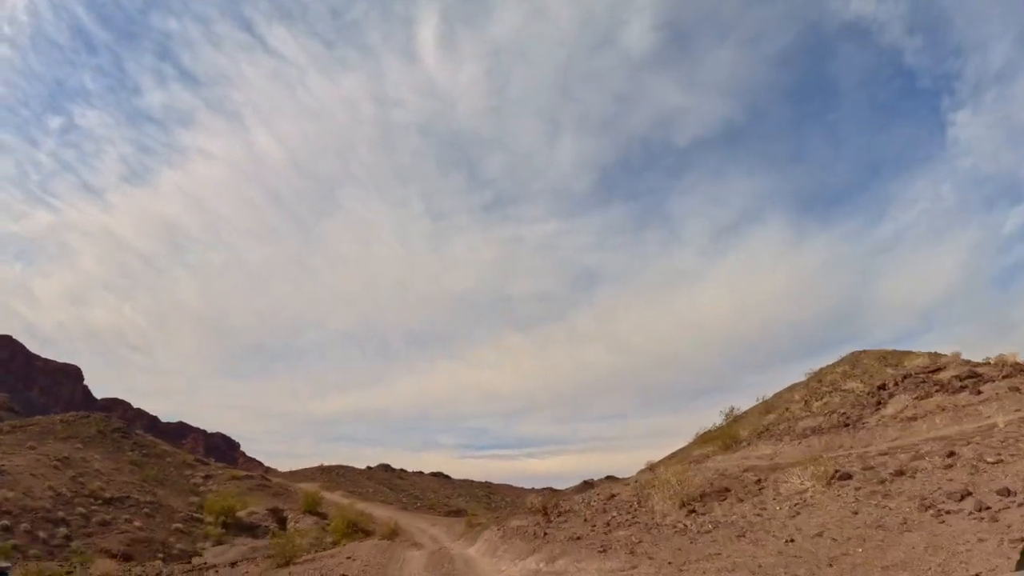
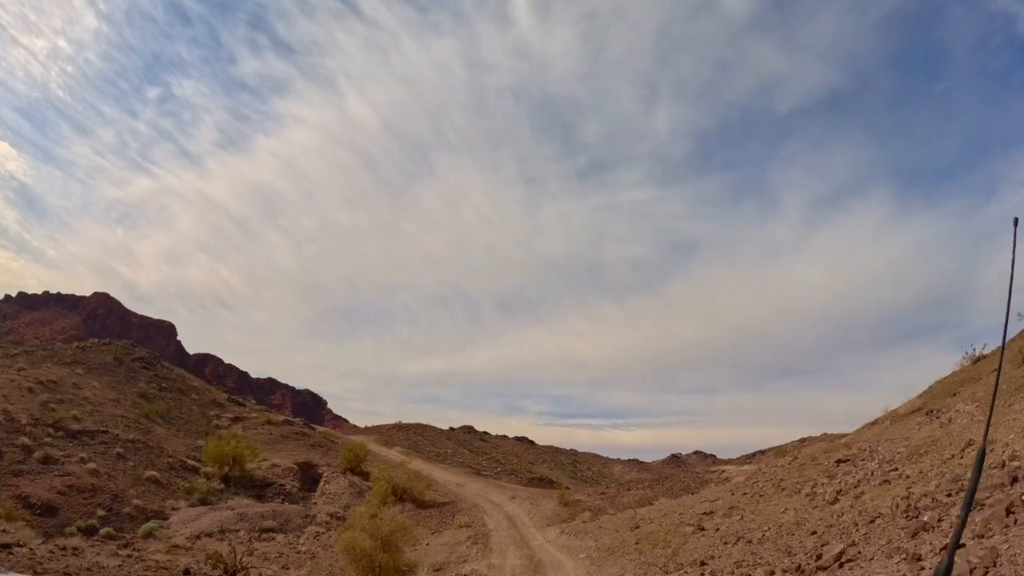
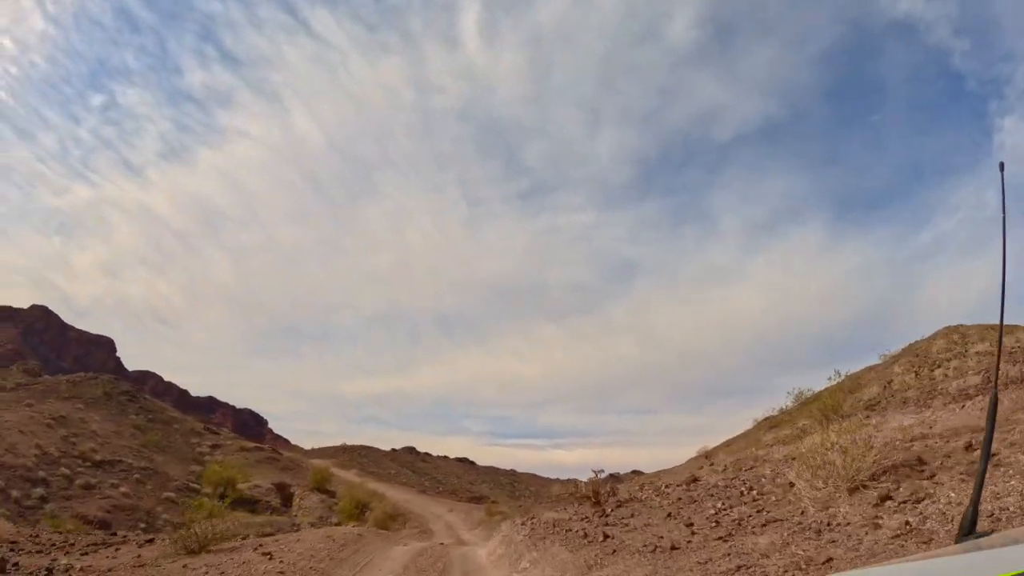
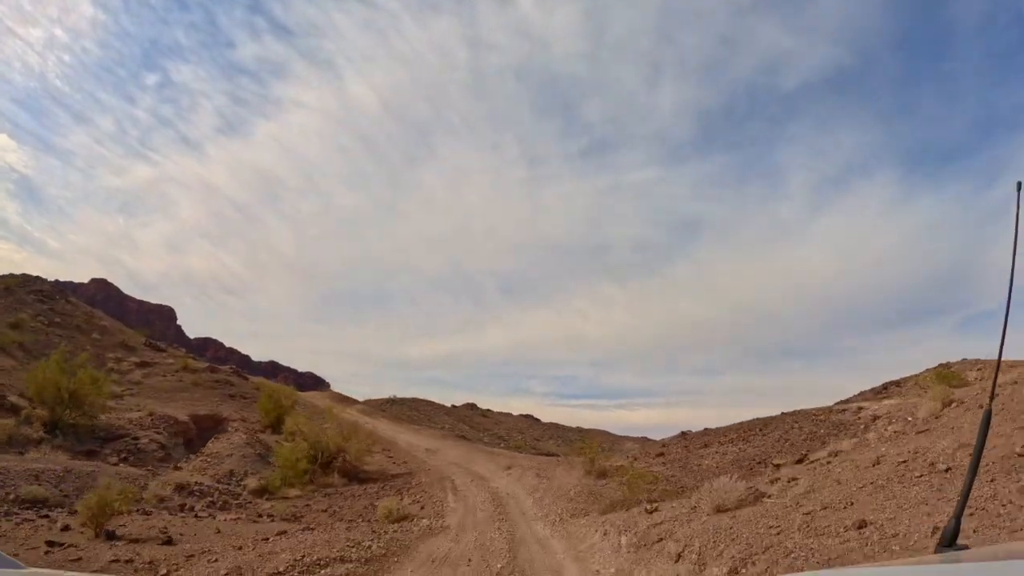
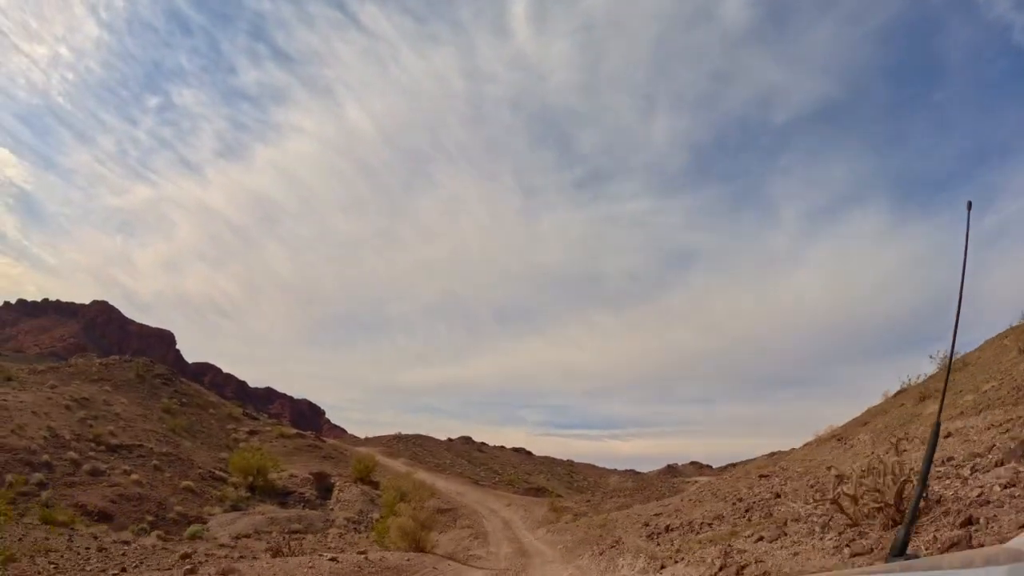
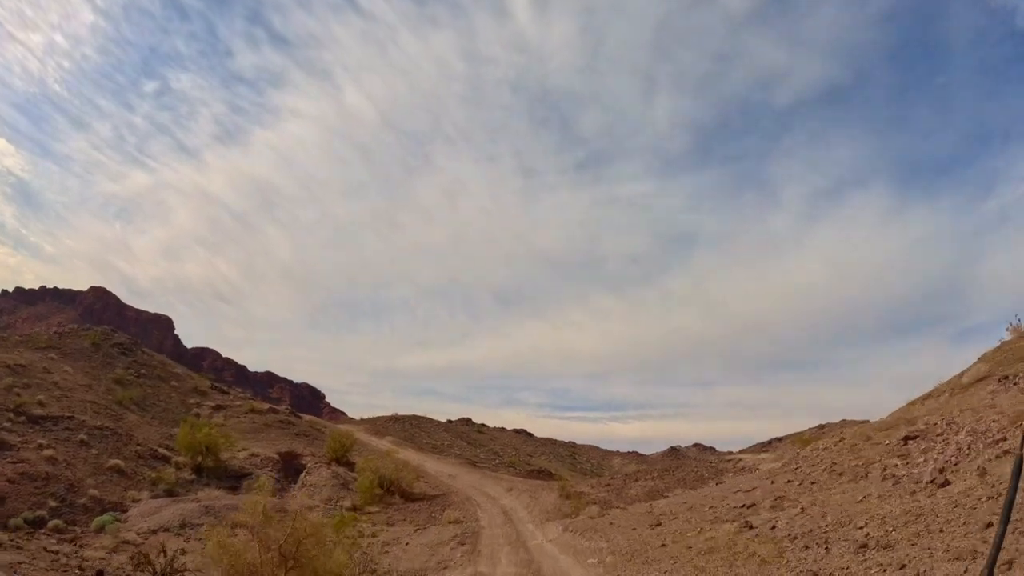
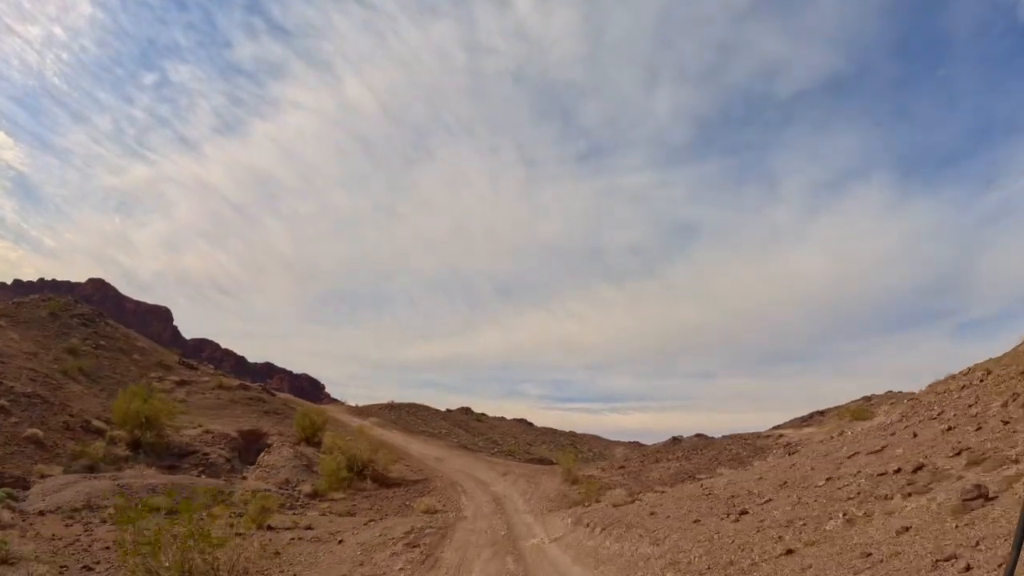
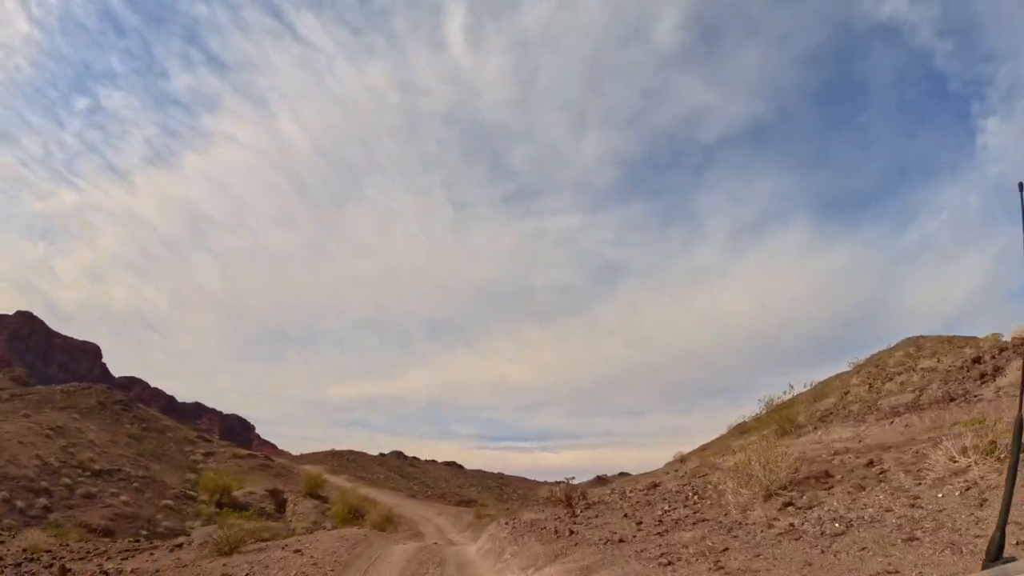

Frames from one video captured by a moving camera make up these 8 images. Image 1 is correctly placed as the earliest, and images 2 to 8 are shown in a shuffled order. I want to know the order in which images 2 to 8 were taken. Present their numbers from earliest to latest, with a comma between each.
8, 3, 5, 2, 6, 7, 4
